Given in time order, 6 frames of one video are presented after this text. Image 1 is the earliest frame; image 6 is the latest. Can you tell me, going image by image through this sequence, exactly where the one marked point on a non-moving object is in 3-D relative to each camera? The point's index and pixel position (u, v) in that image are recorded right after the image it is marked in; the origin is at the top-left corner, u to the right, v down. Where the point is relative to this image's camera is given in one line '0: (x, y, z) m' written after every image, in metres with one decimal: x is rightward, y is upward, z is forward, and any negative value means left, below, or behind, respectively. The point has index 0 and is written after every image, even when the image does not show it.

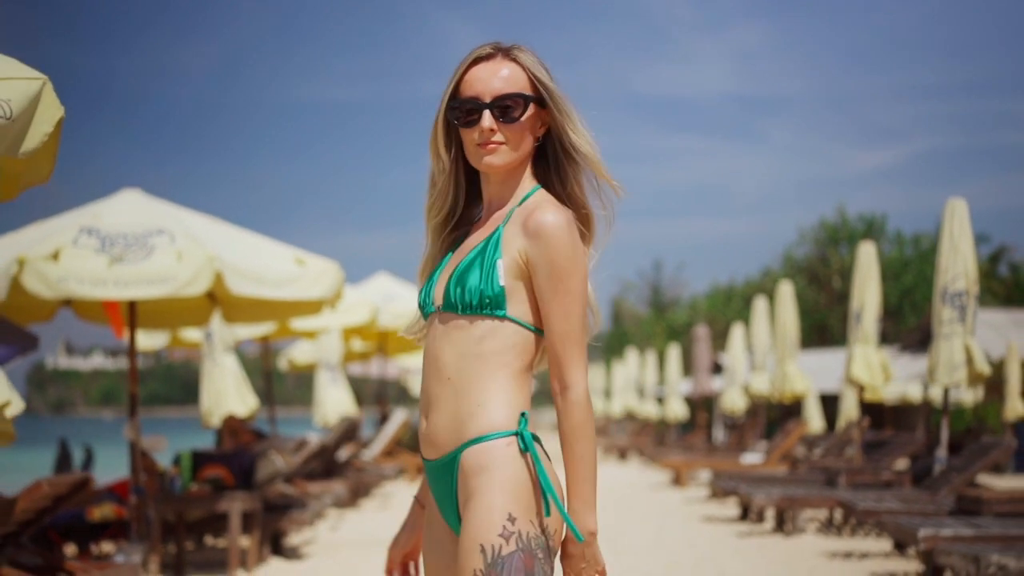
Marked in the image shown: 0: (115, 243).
0: (-2.8, +0.3, +8.4) m
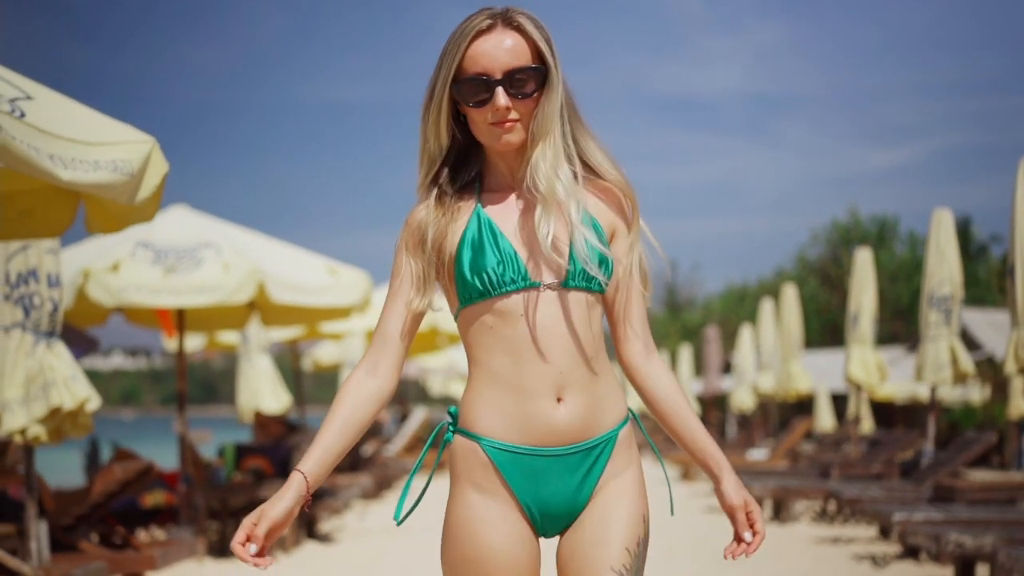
0: (-2.7, +0.2, +9.3) m
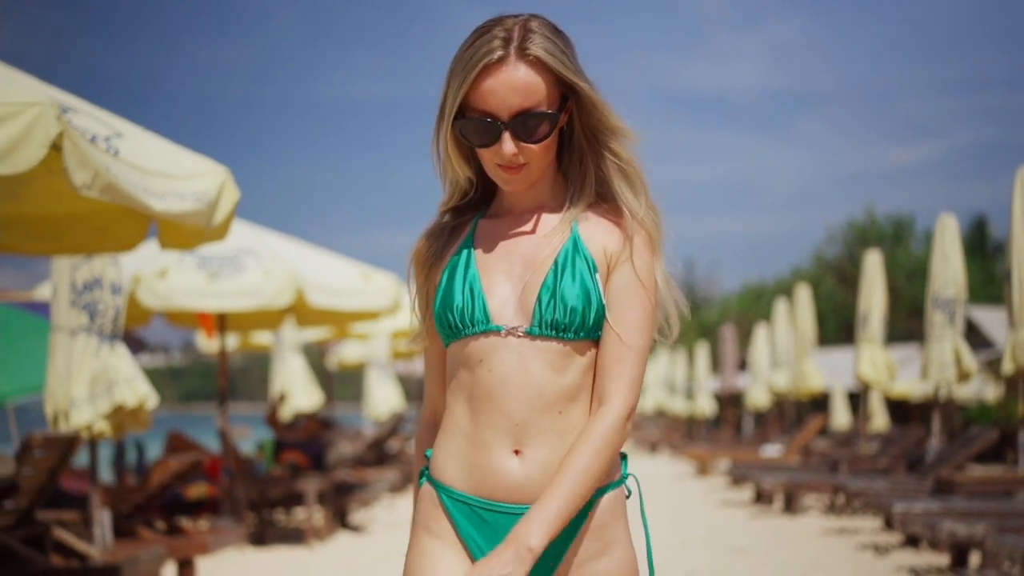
0: (-2.5, +0.2, +9.9) m
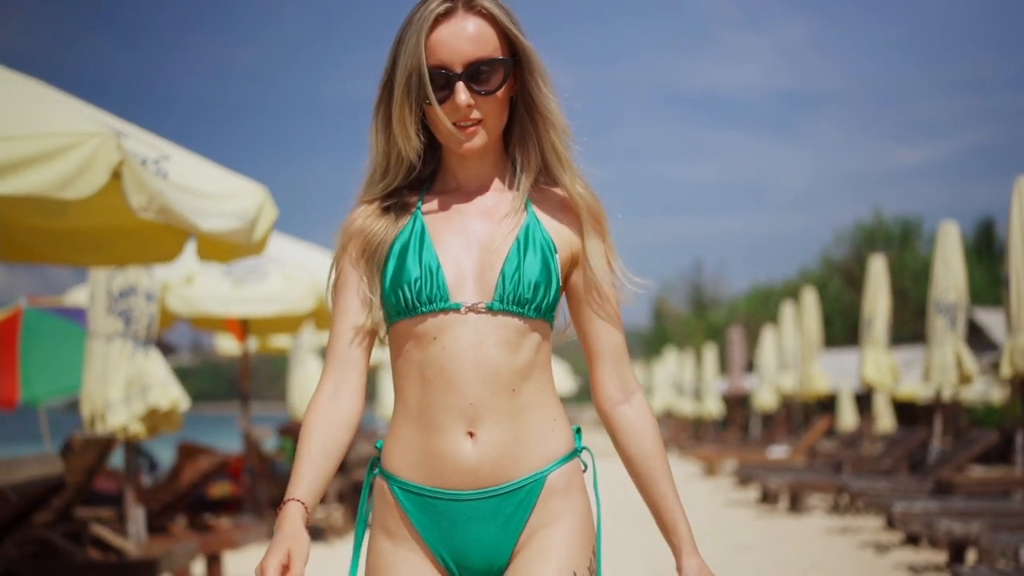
0: (-2.4, +0.2, +10.3) m
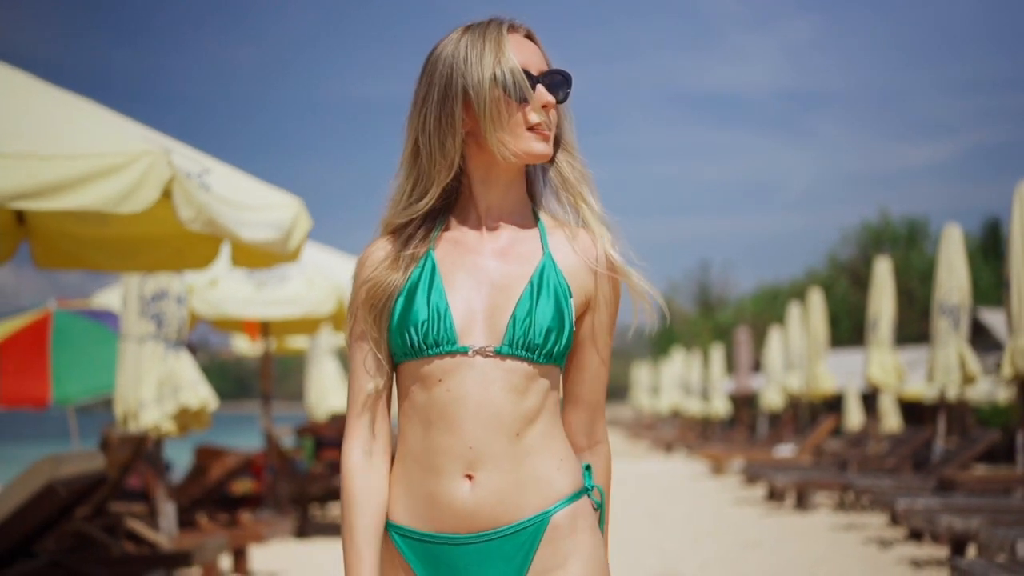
0: (-2.2, +0.1, +10.6) m
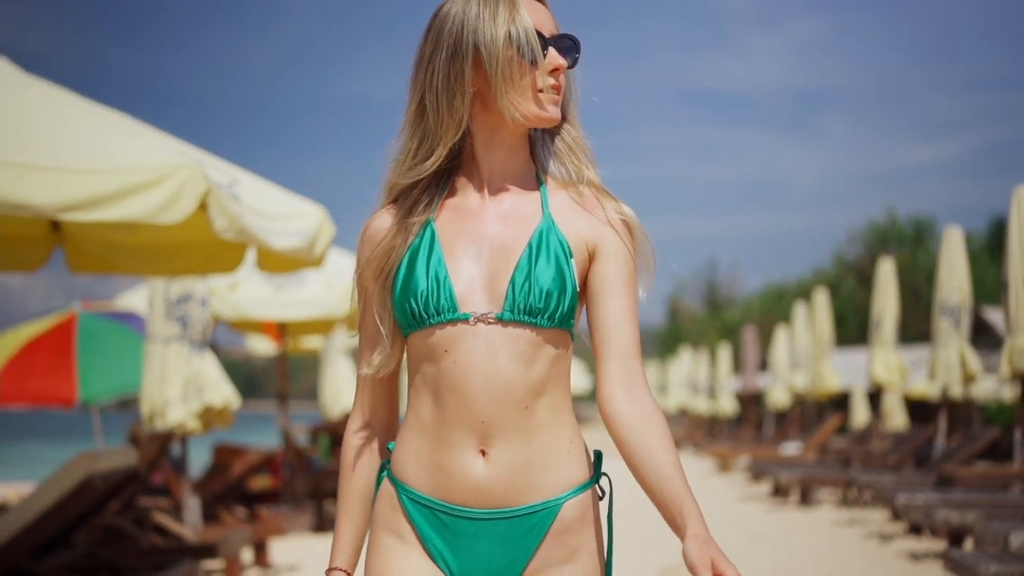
0: (-2.1, +0.1, +10.9) m
